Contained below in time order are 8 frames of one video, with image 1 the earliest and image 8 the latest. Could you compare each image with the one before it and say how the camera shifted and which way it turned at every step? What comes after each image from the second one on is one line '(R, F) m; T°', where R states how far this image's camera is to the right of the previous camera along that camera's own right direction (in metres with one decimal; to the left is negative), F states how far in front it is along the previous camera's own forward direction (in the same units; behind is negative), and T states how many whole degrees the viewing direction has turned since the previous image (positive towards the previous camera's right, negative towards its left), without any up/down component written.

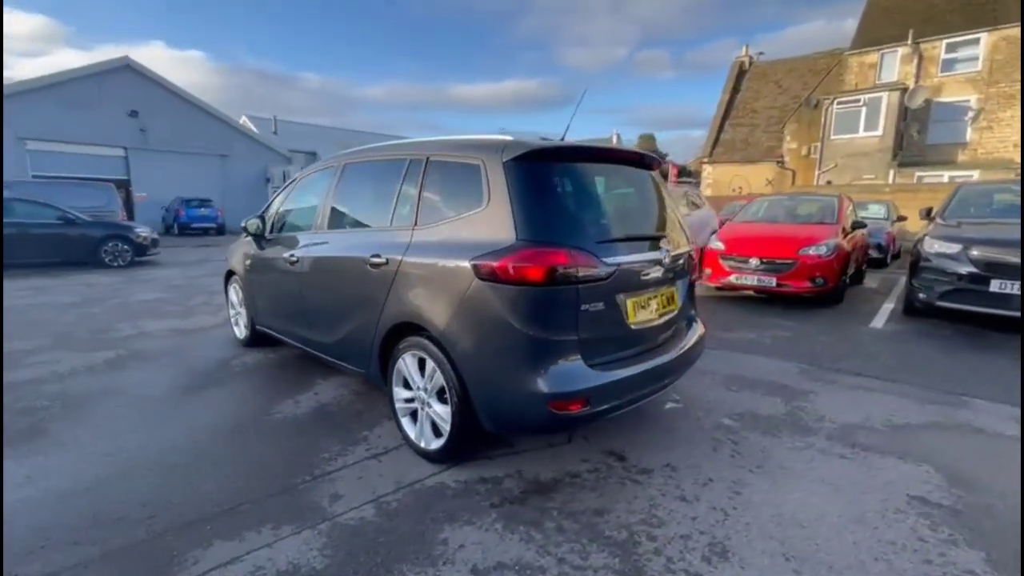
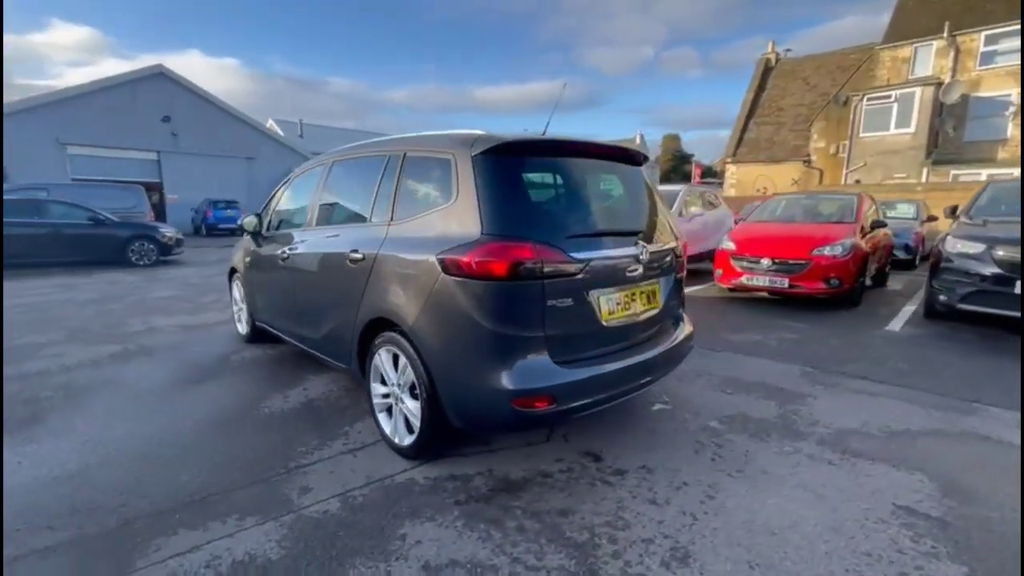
(+0.3, 0.0) m; -3°
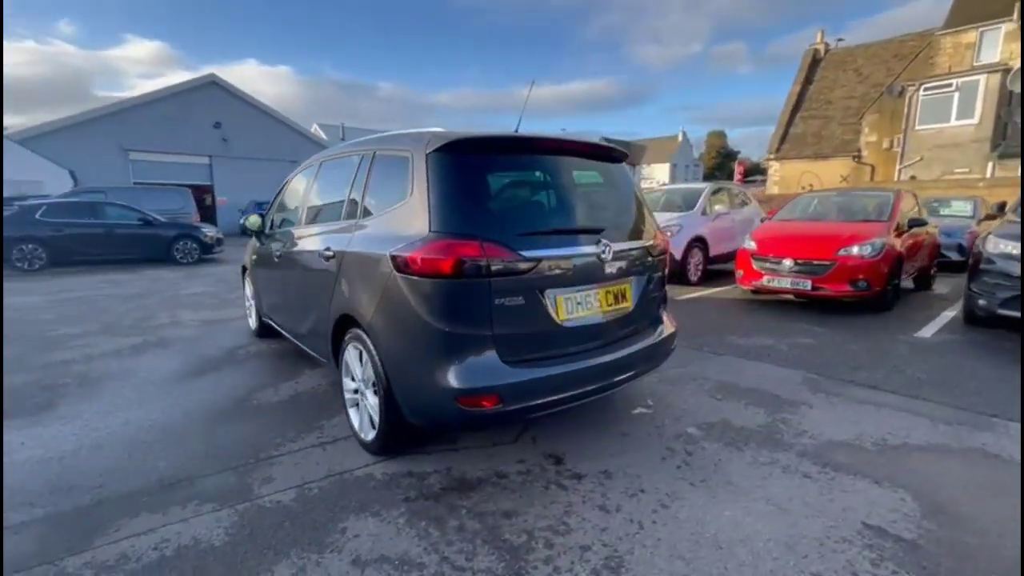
(+0.5, 0.0) m; -5°
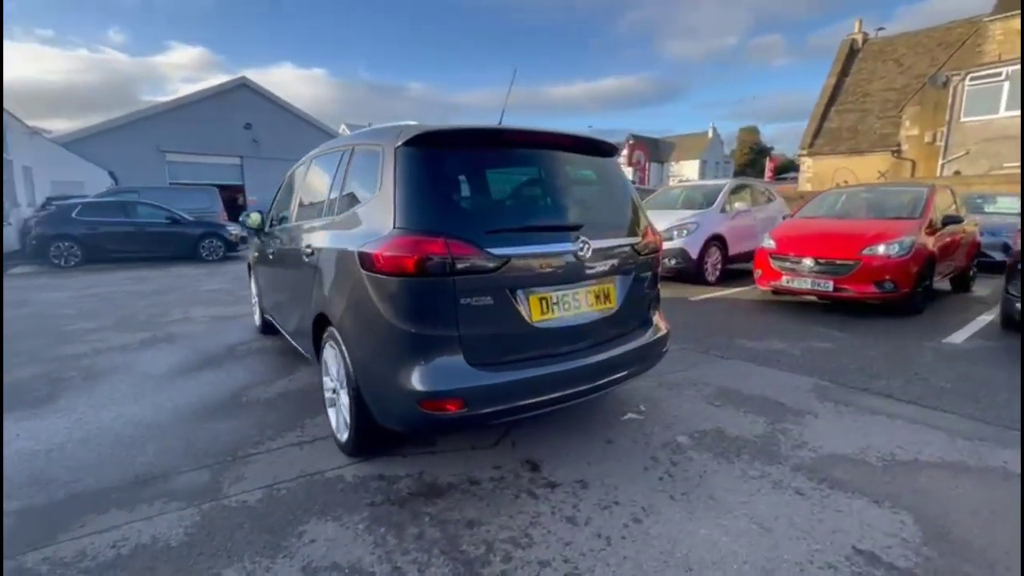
(+0.3, +0.1) m; -3°
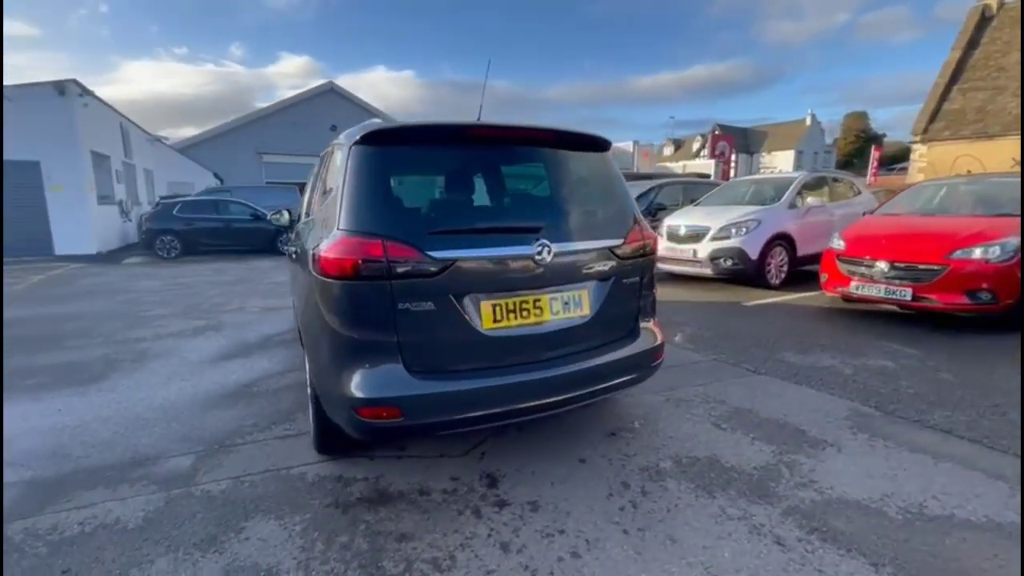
(+0.6, +0.2) m; -9°
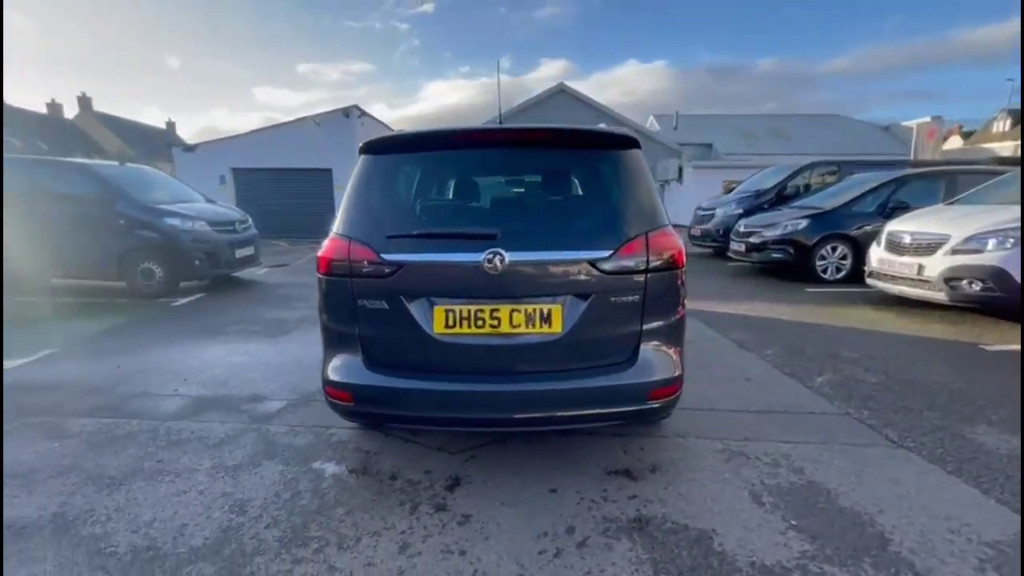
(+1.2, +0.4) m; -27°
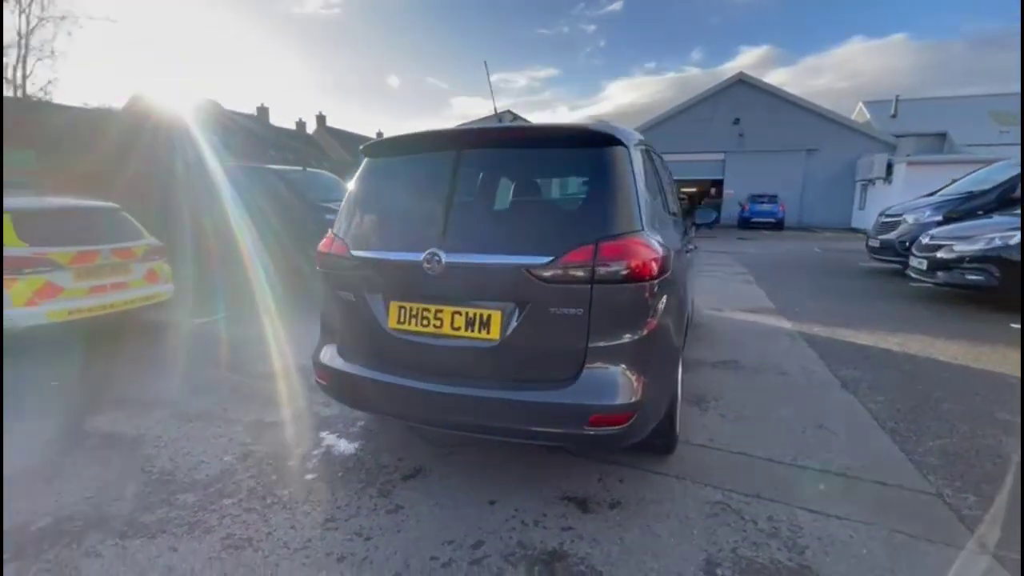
(+1.0, +0.2) m; -20°
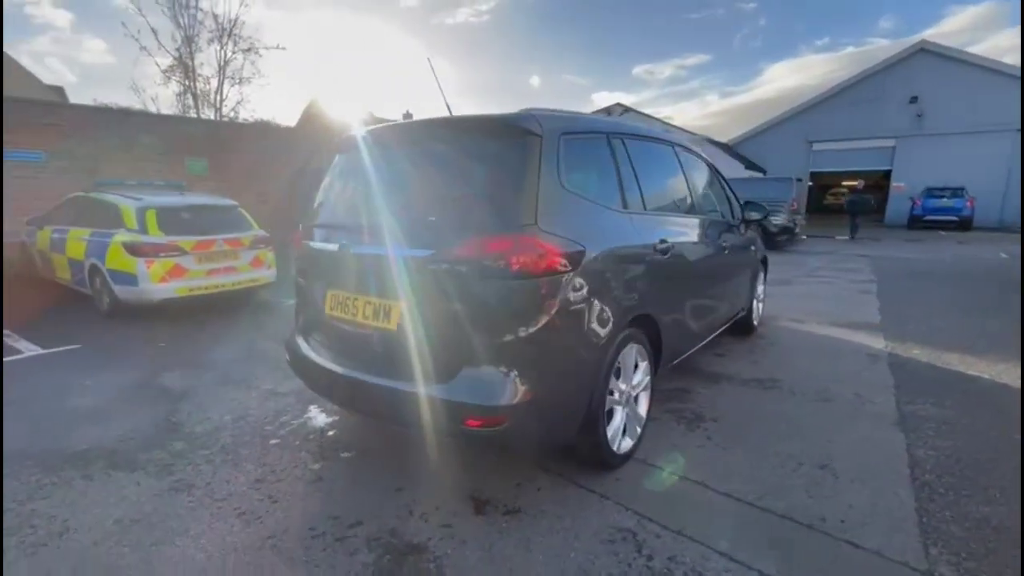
(+1.1, +0.2) m; -16°
